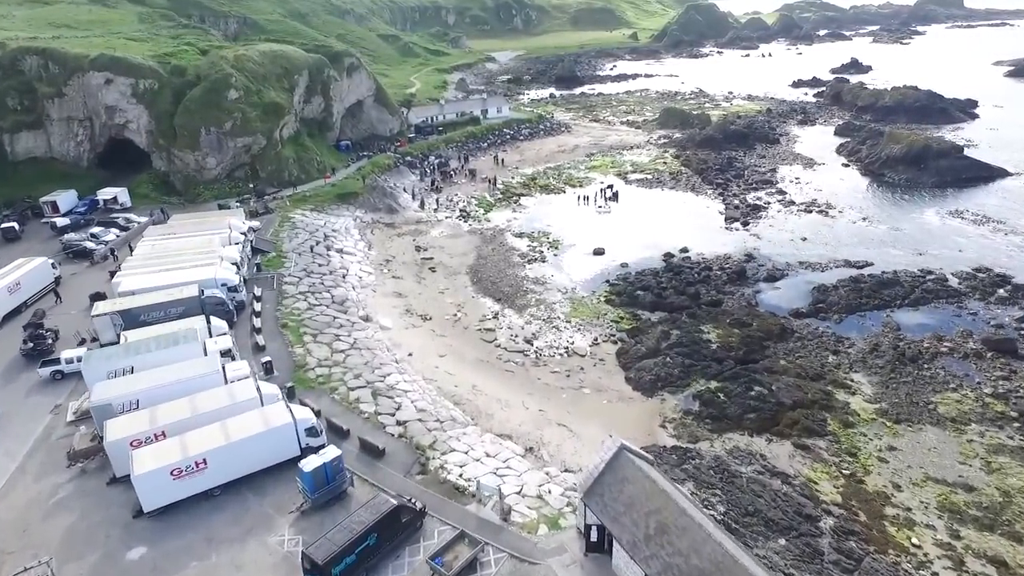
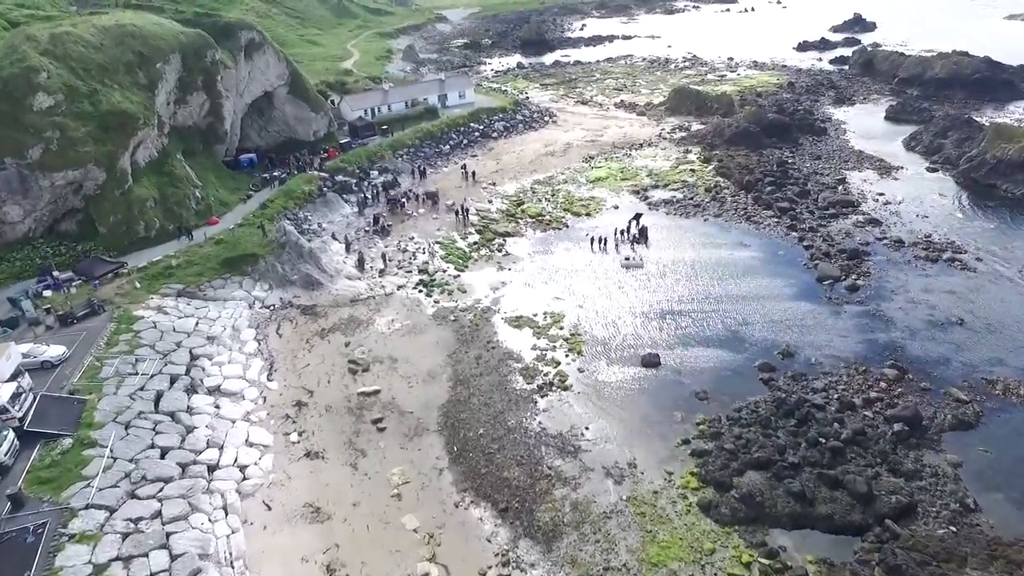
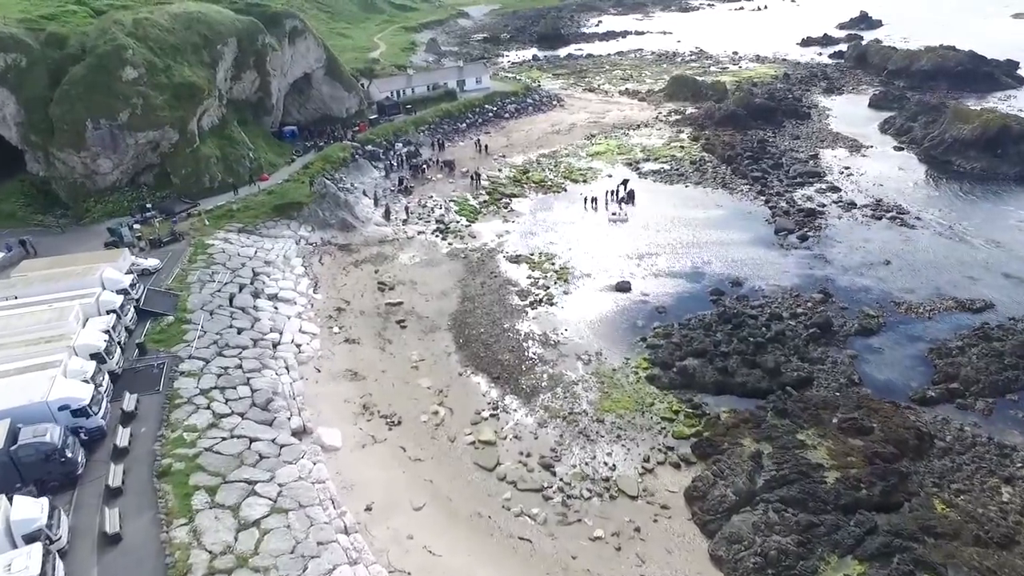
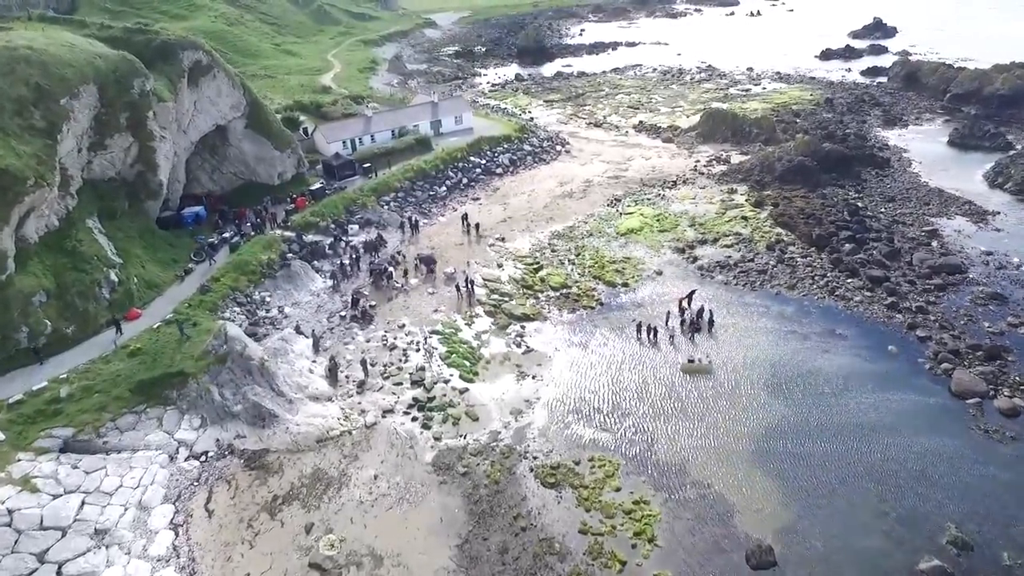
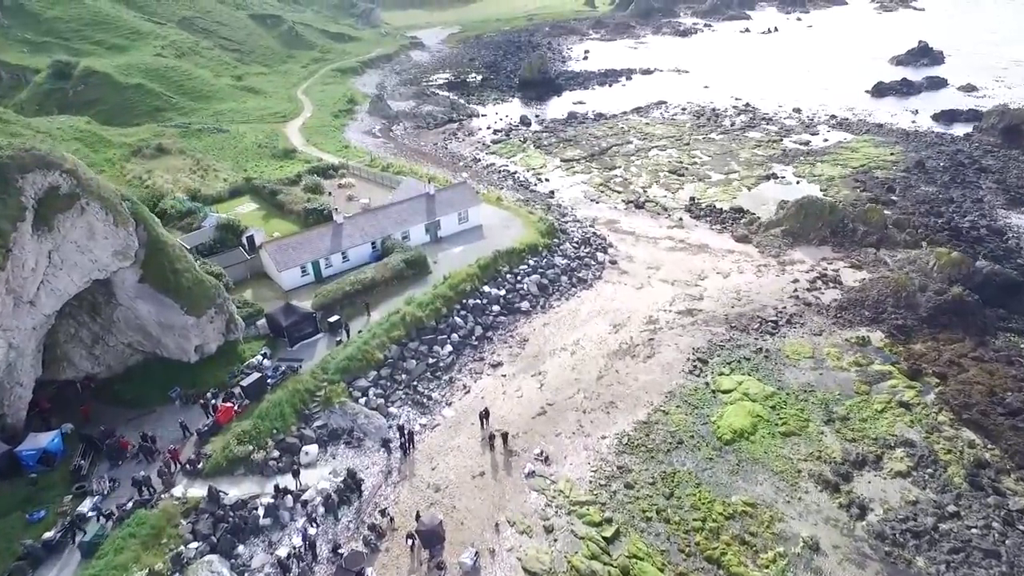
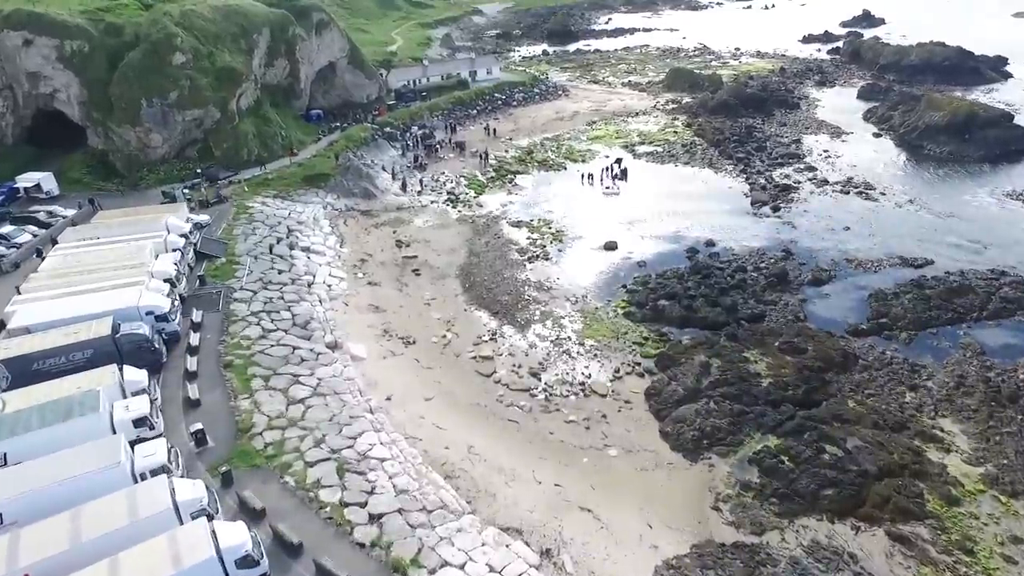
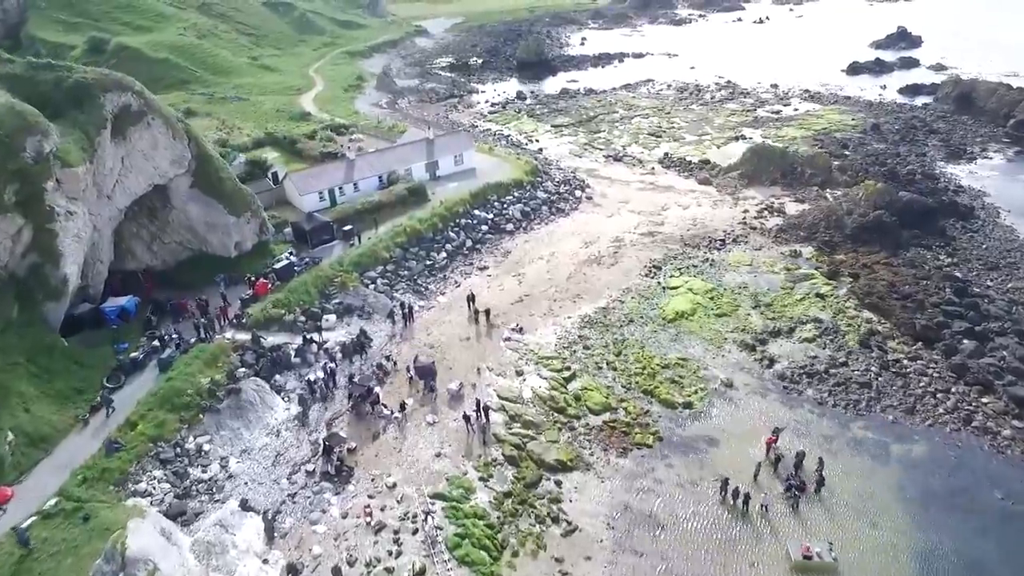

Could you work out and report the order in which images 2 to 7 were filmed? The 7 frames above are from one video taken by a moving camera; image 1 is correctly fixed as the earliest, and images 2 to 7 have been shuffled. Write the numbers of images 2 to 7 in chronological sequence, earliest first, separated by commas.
6, 3, 2, 4, 7, 5
